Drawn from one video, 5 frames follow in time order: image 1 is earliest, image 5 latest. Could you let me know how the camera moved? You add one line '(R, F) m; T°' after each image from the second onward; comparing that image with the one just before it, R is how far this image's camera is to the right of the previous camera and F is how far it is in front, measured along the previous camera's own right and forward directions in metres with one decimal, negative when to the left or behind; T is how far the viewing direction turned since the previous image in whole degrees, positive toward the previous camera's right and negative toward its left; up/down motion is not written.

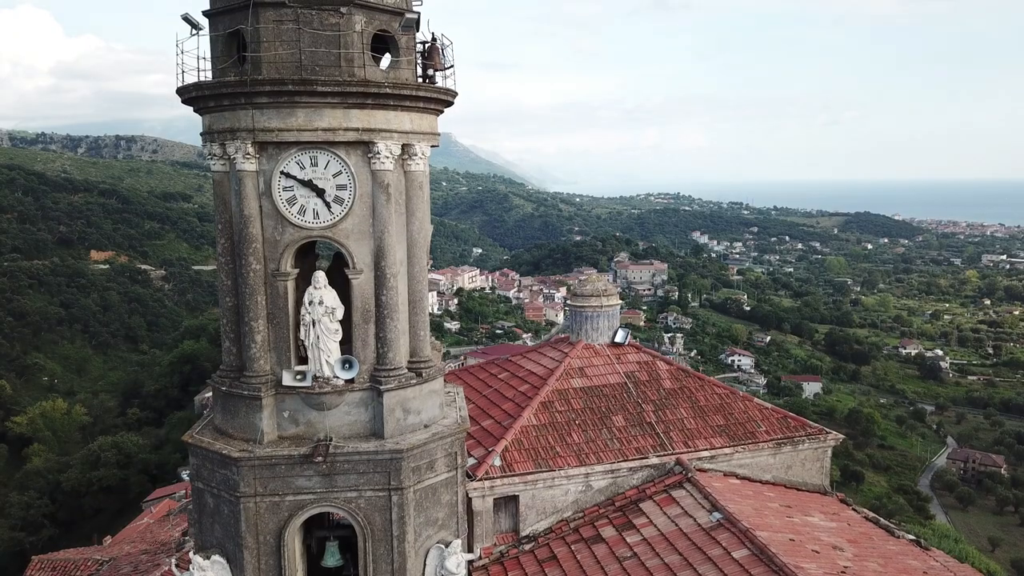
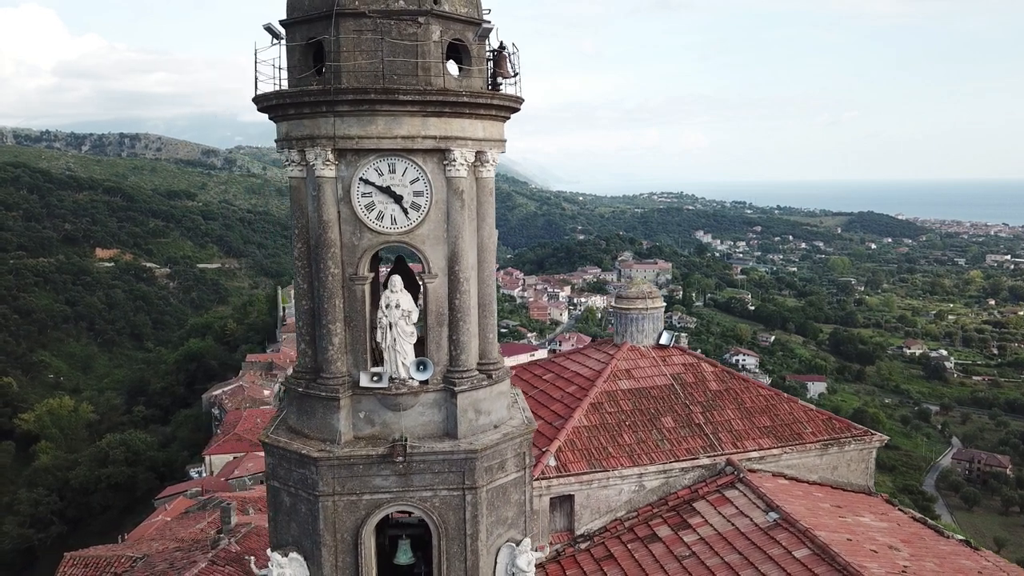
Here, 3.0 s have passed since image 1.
(-0.8, -0.2) m; 0°
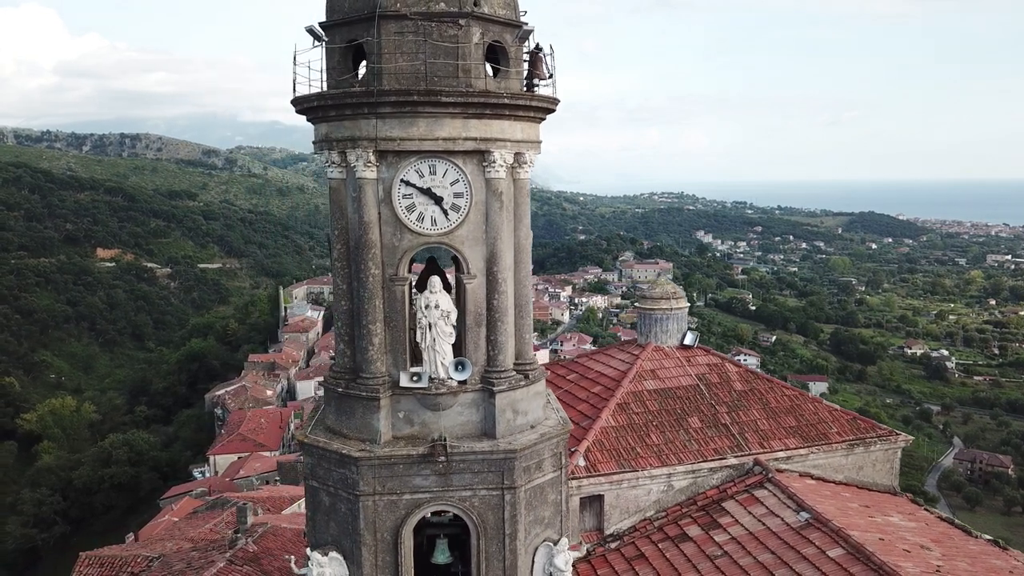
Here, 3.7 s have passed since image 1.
(-0.5, 0.0) m; 0°
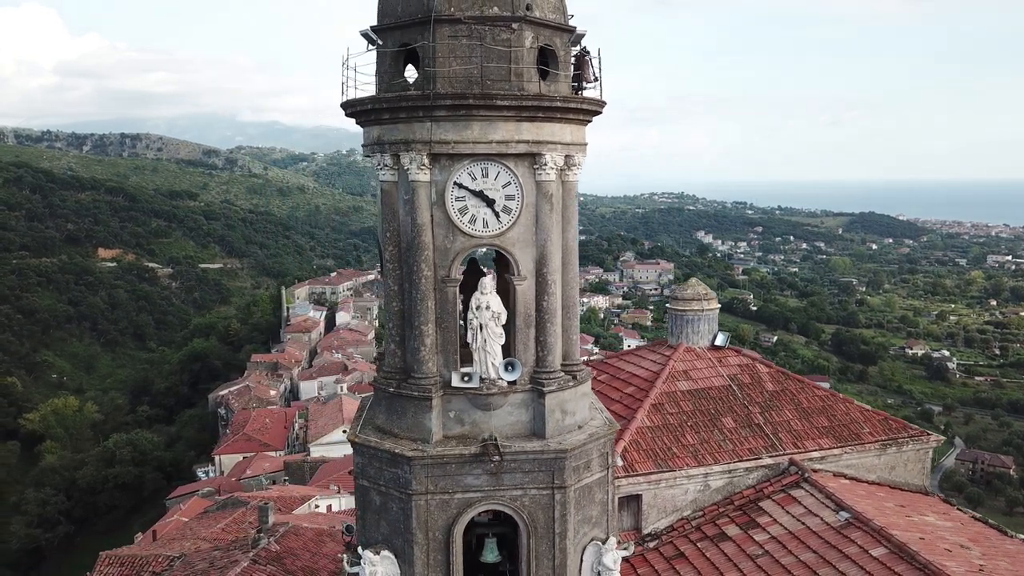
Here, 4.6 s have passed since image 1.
(-0.6, -0.1) m; 0°
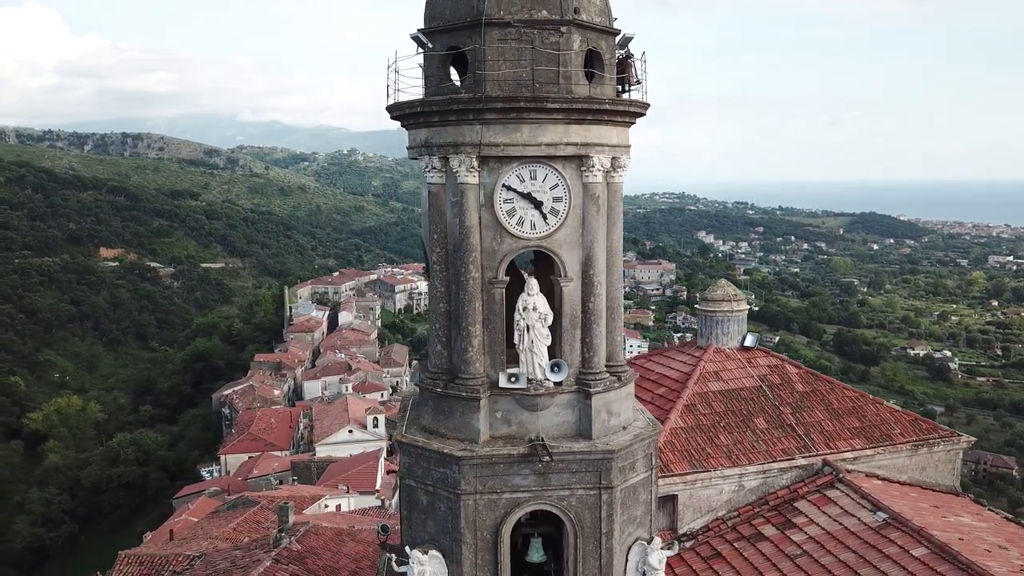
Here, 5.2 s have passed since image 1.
(-0.6, -0.1) m; 0°
